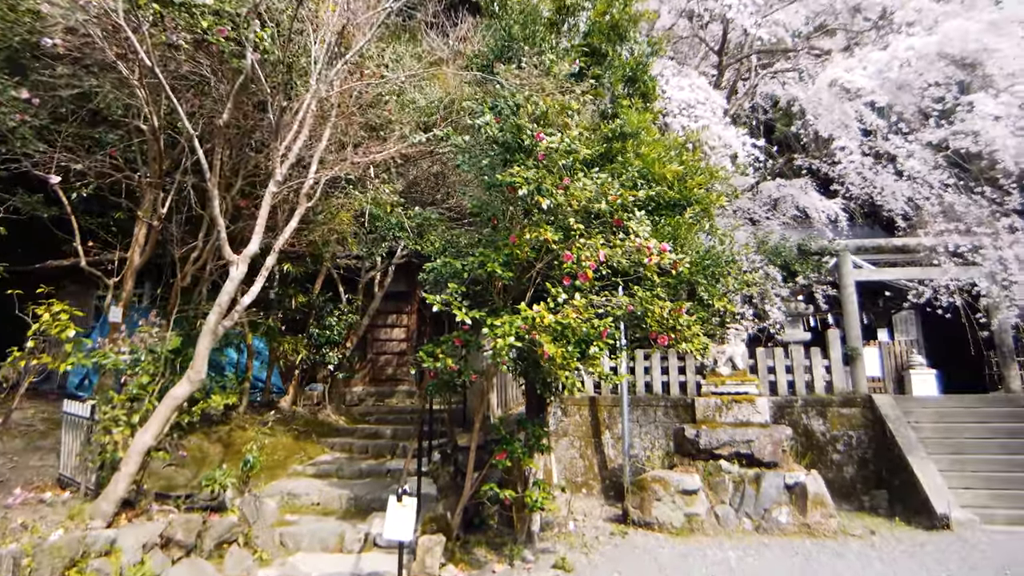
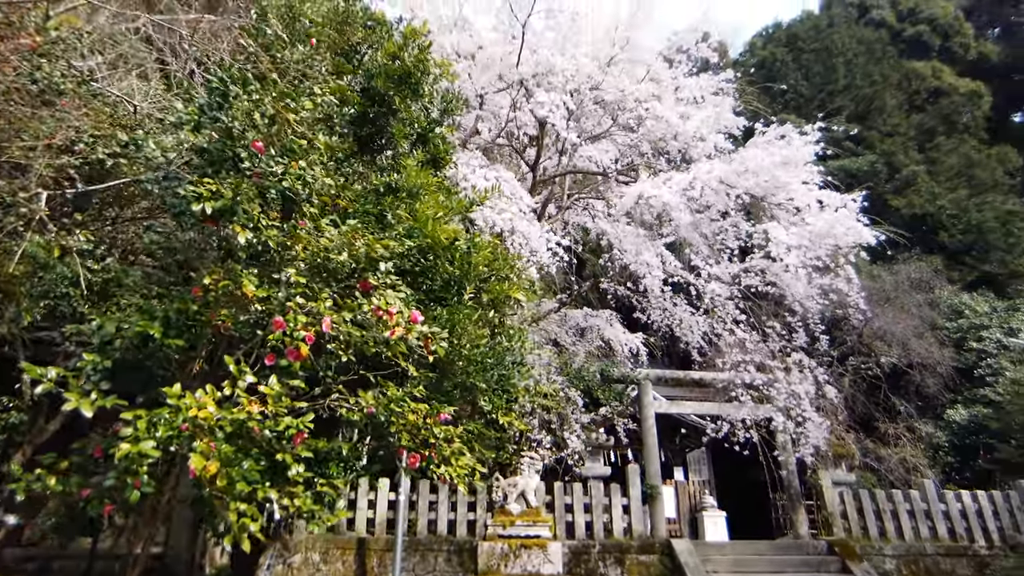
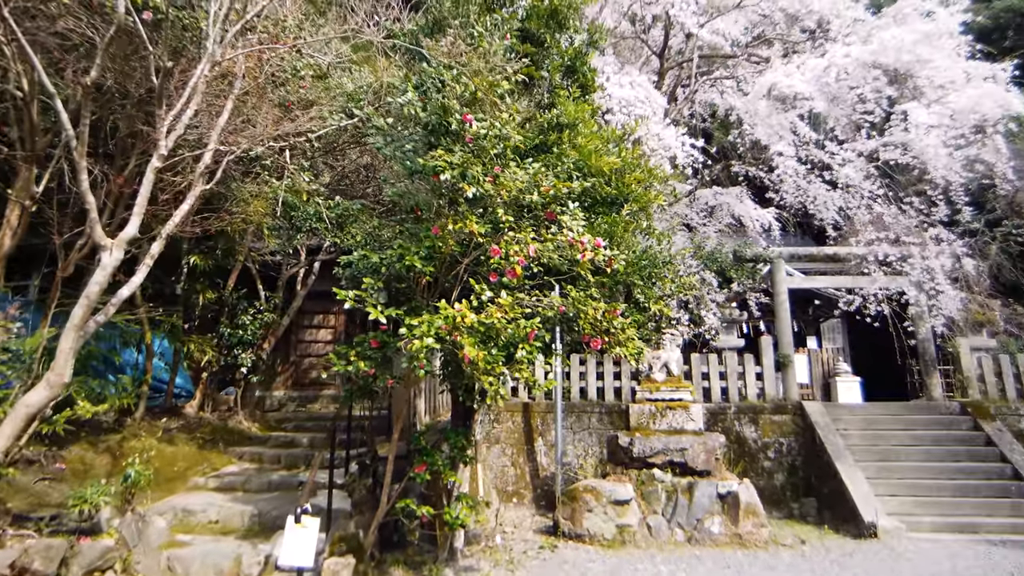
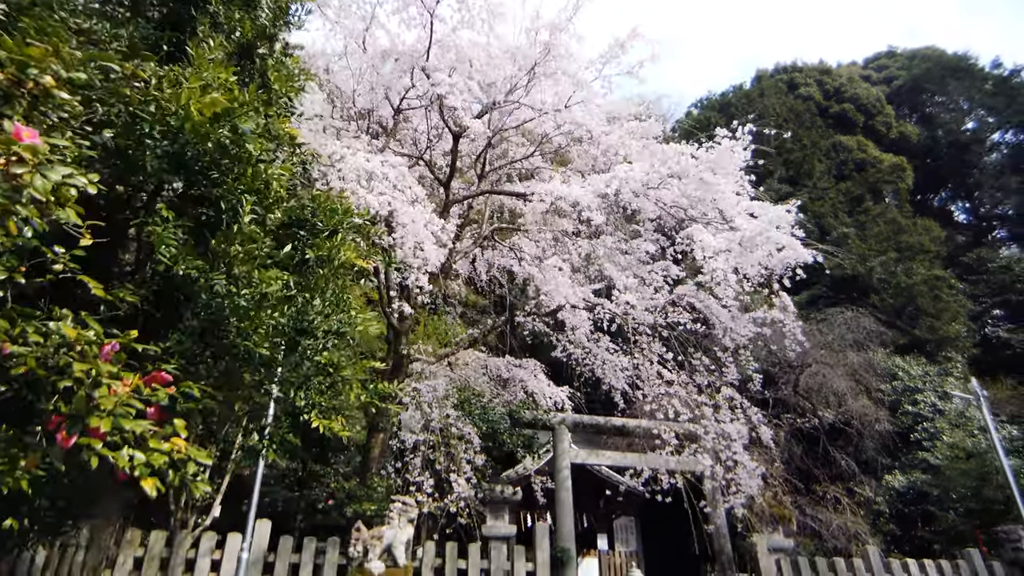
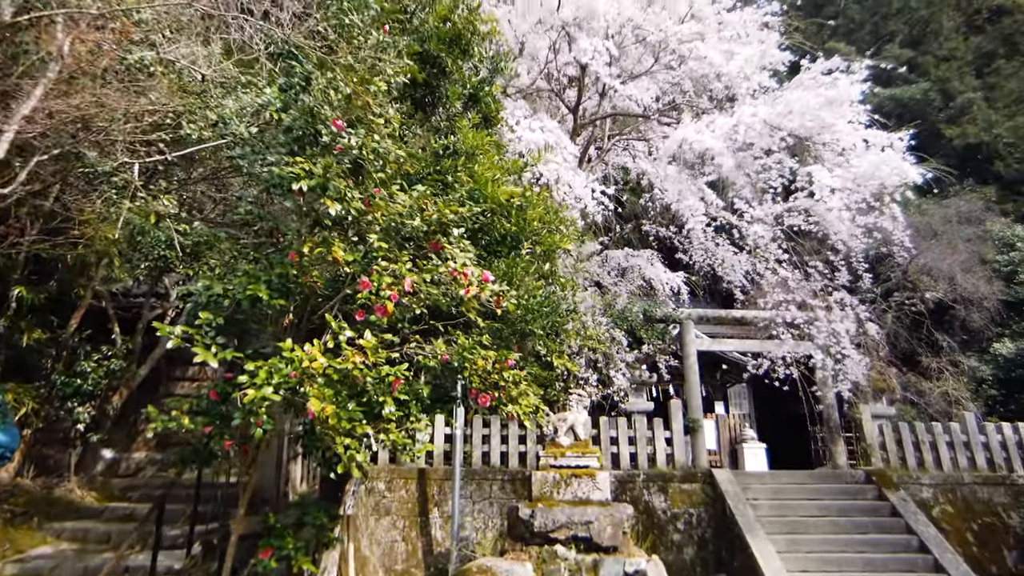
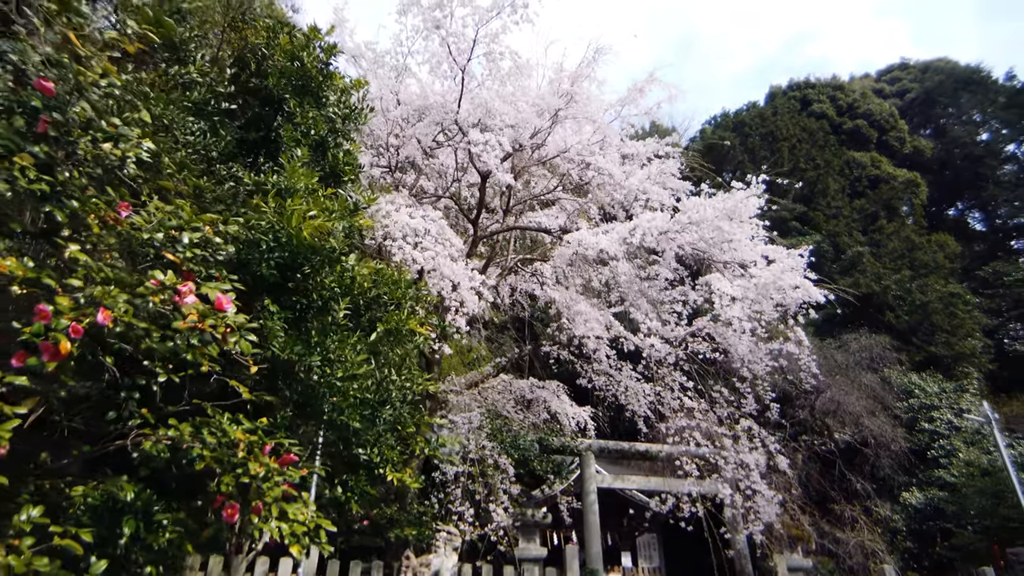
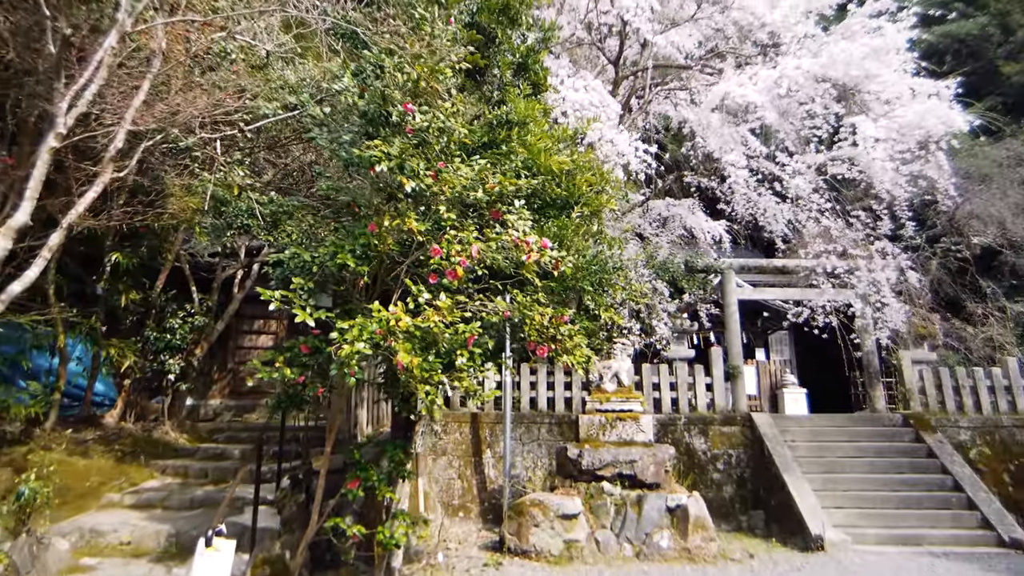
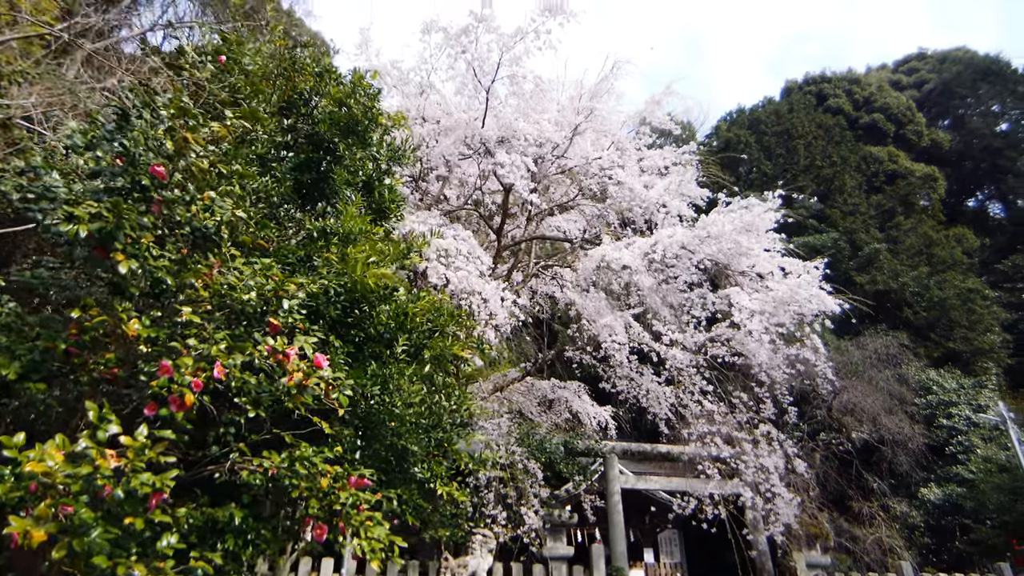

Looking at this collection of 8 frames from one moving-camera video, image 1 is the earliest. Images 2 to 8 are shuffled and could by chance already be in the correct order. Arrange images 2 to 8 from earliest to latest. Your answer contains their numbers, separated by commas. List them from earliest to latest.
3, 7, 5, 2, 8, 6, 4
